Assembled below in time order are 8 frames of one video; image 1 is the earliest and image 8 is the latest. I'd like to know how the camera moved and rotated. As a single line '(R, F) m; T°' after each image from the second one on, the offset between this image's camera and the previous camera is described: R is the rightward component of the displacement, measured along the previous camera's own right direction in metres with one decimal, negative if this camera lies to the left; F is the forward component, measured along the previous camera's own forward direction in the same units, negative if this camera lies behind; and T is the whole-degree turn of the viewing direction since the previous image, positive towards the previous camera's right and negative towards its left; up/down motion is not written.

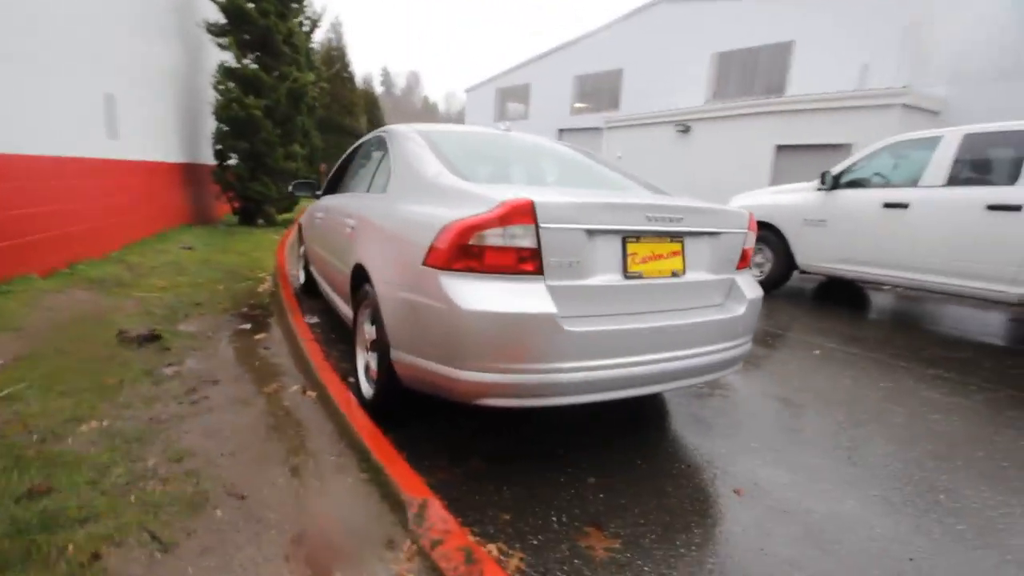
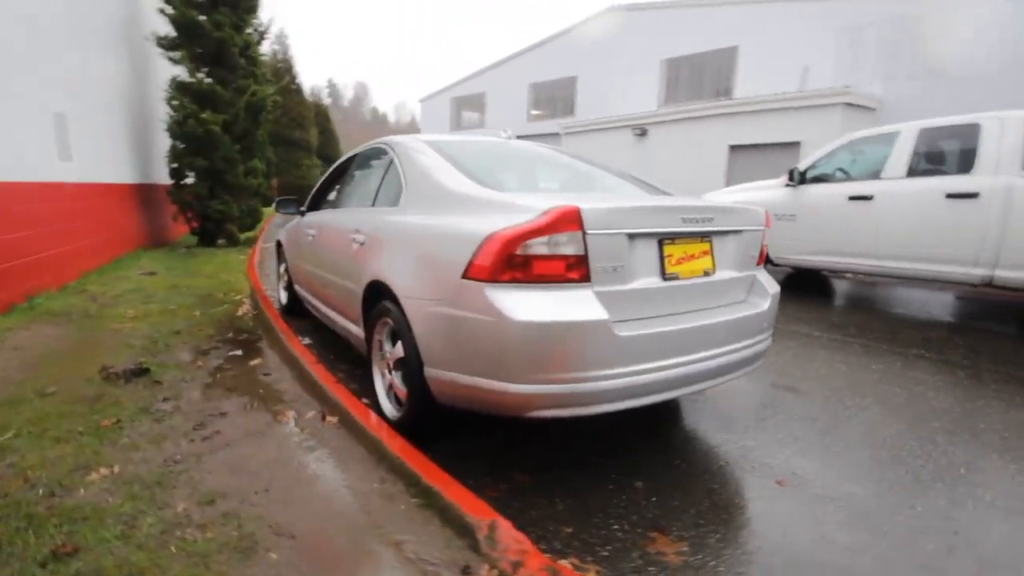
(-0.4, +0.1) m; +5°
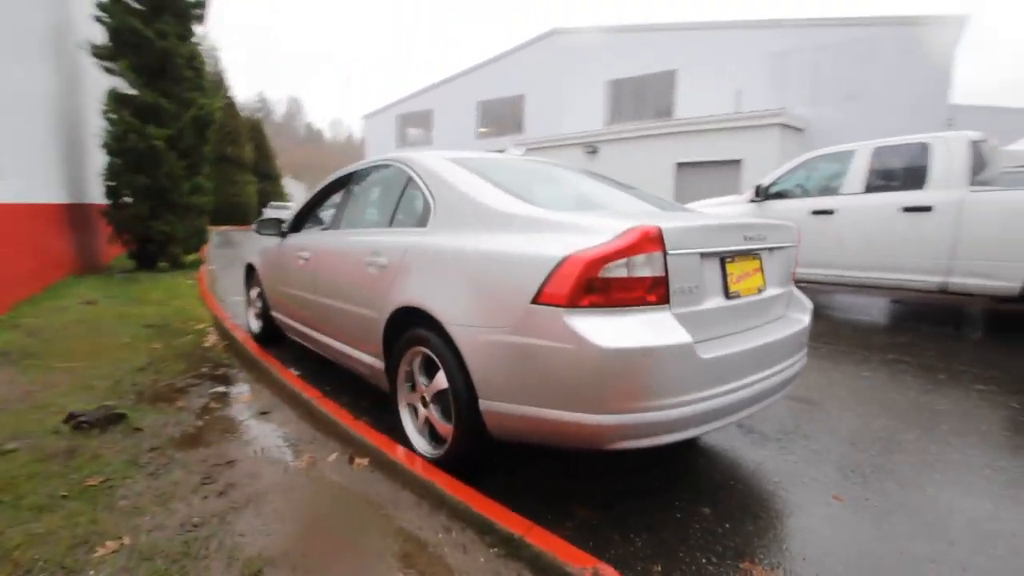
(-0.6, +0.2) m; +7°
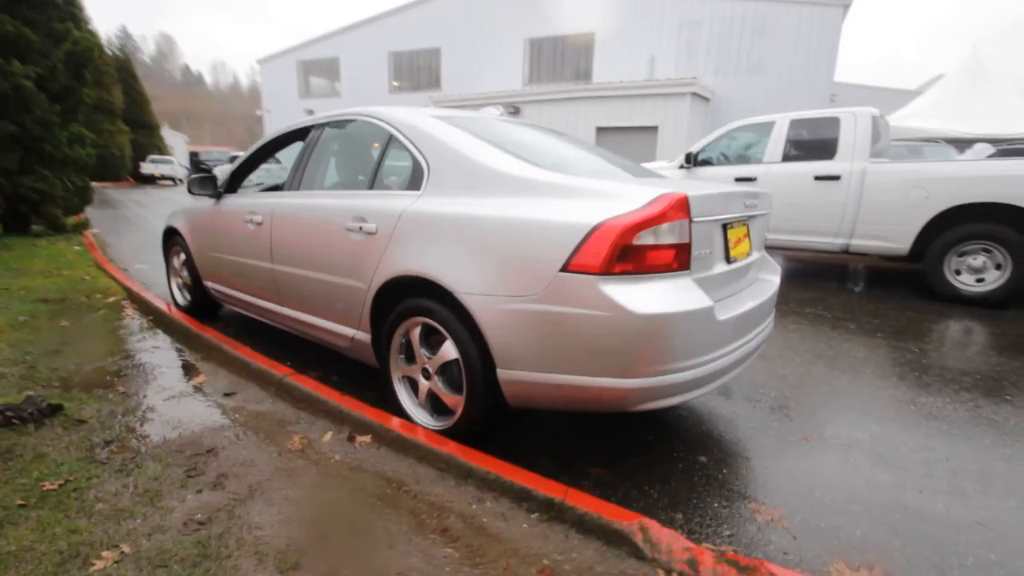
(-0.5, +0.1) m; +10°
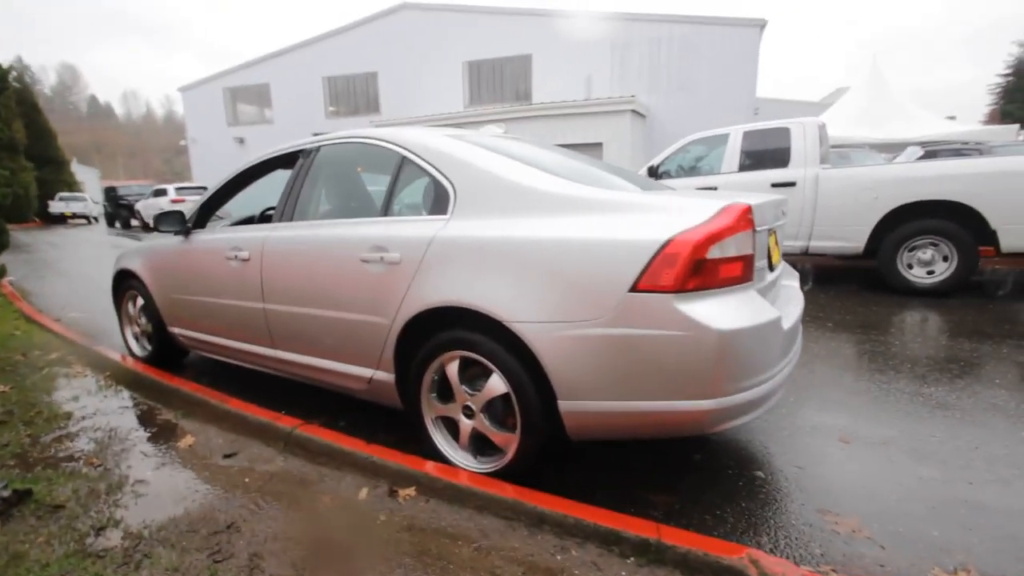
(-0.5, +0.2) m; +7°
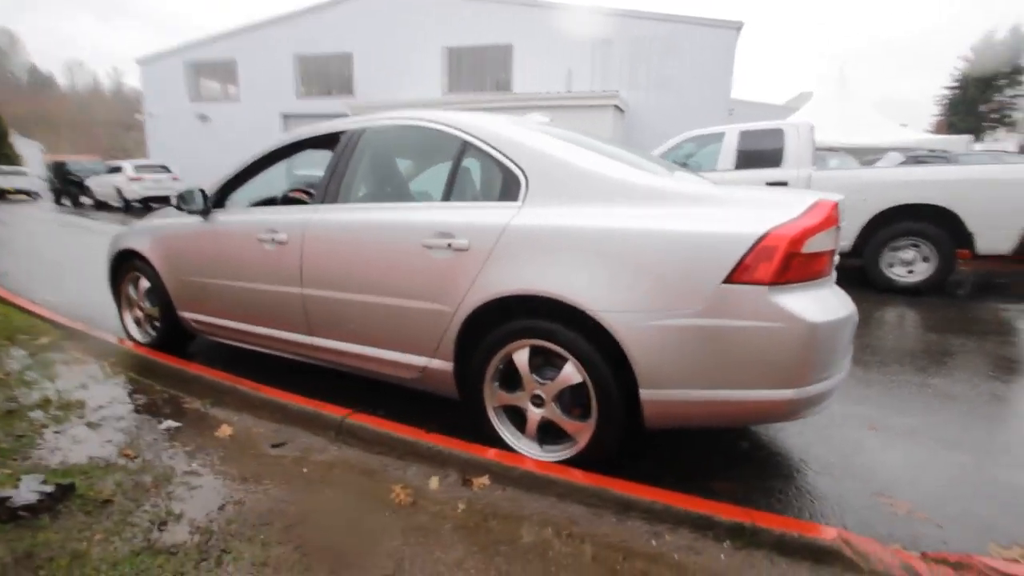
(-0.5, 0.0) m; +4°
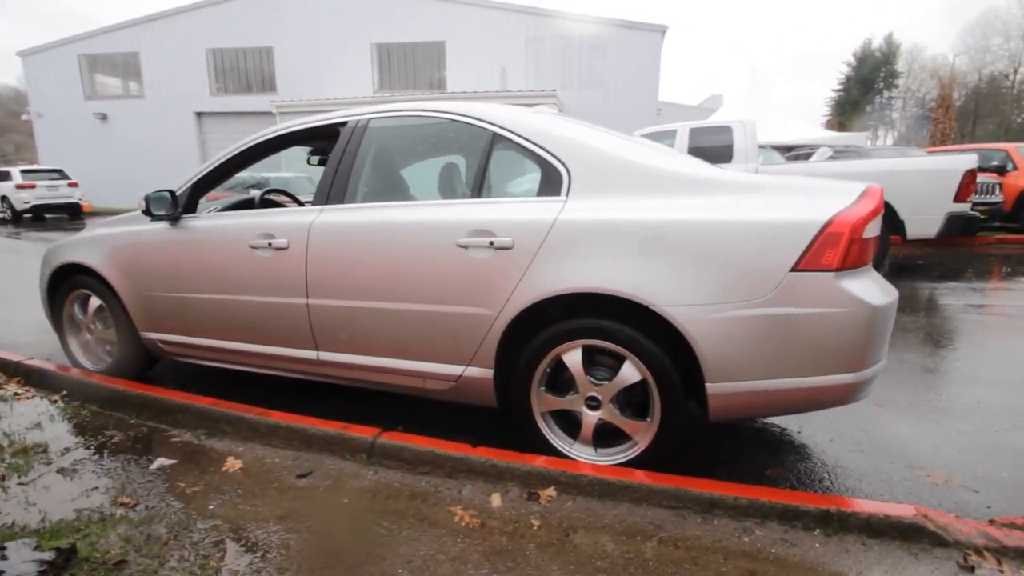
(-0.5, +0.2) m; +8°
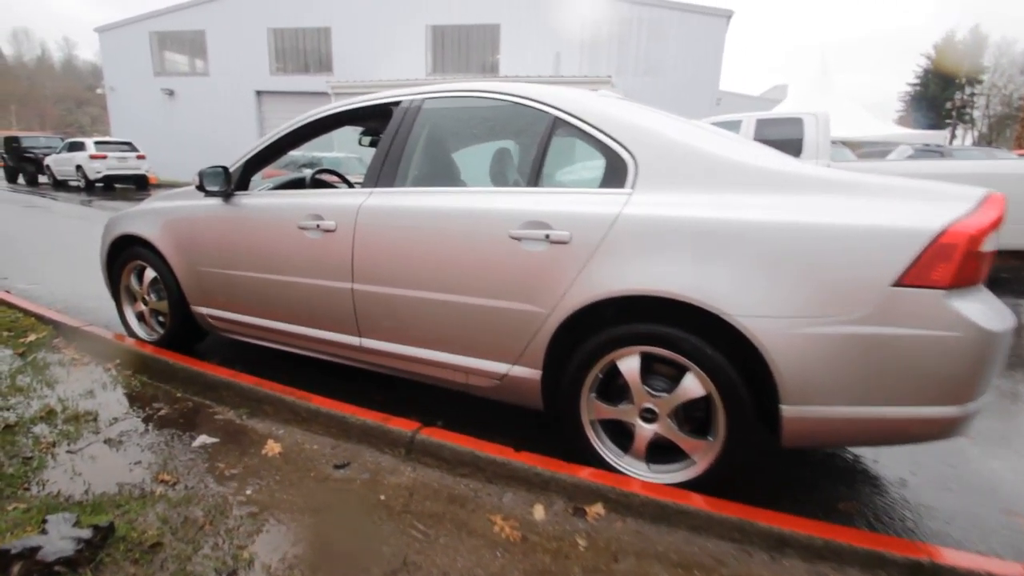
(-0.1, +0.2) m; -4°
